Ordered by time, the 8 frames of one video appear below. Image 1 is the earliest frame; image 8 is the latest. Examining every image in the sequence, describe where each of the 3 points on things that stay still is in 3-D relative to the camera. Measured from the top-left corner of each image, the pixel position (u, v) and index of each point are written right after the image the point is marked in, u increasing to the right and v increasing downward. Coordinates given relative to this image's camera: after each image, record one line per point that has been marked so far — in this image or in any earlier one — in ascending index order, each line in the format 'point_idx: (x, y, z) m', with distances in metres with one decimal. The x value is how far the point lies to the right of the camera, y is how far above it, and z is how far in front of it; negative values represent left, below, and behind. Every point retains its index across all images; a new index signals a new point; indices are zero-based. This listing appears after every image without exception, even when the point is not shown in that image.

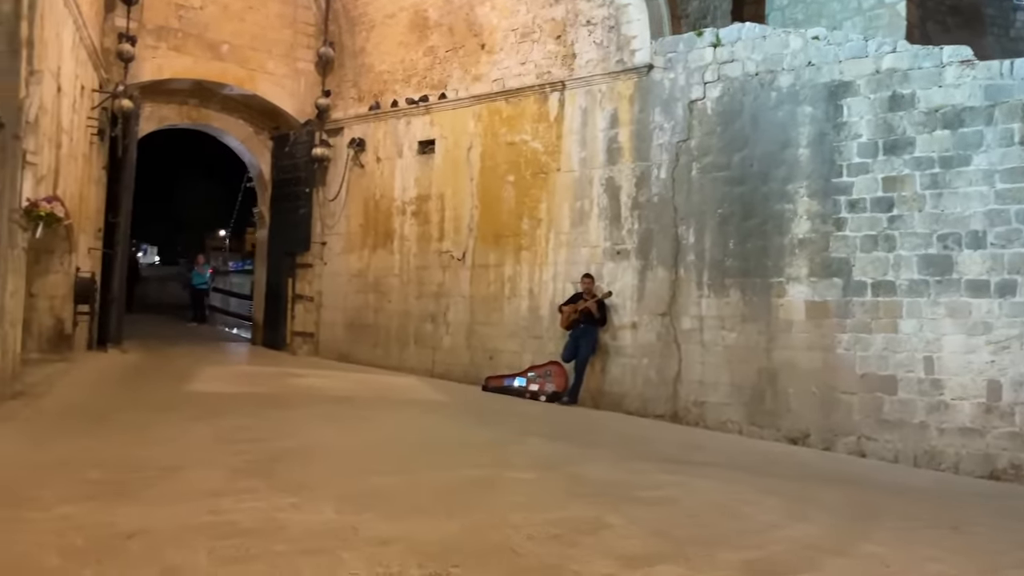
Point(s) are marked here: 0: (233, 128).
0: (-3.9, +2.3, +11.4) m
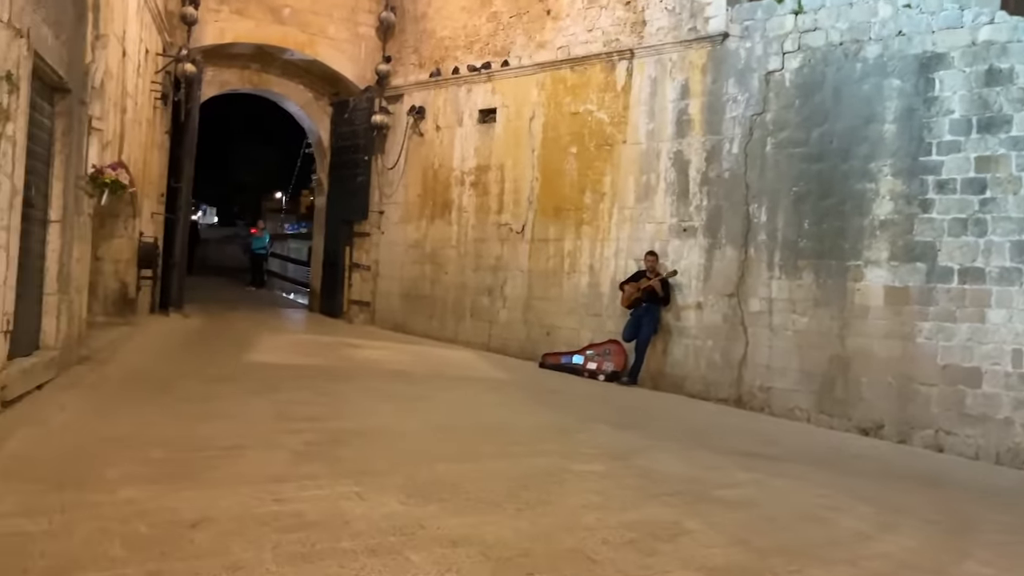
0: (-3.1, +2.7, +11.4) m
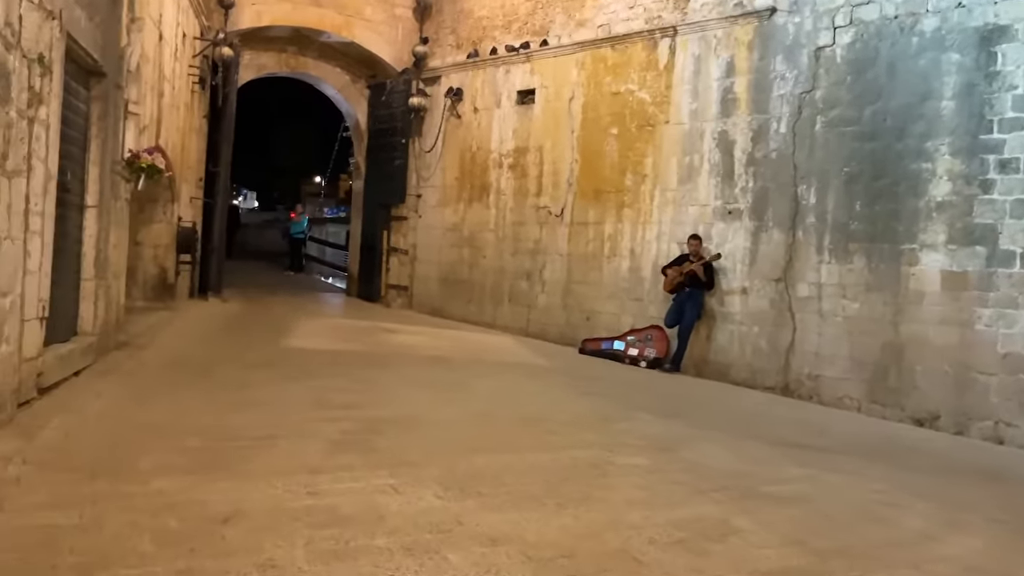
0: (-2.5, +2.9, +11.3) m
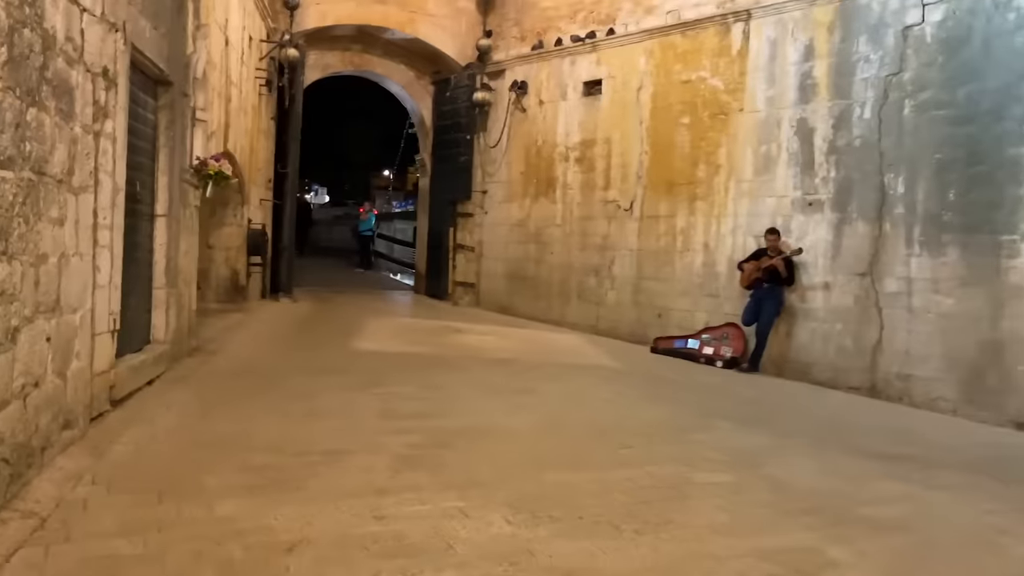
0: (-1.6, +3.0, +11.3) m
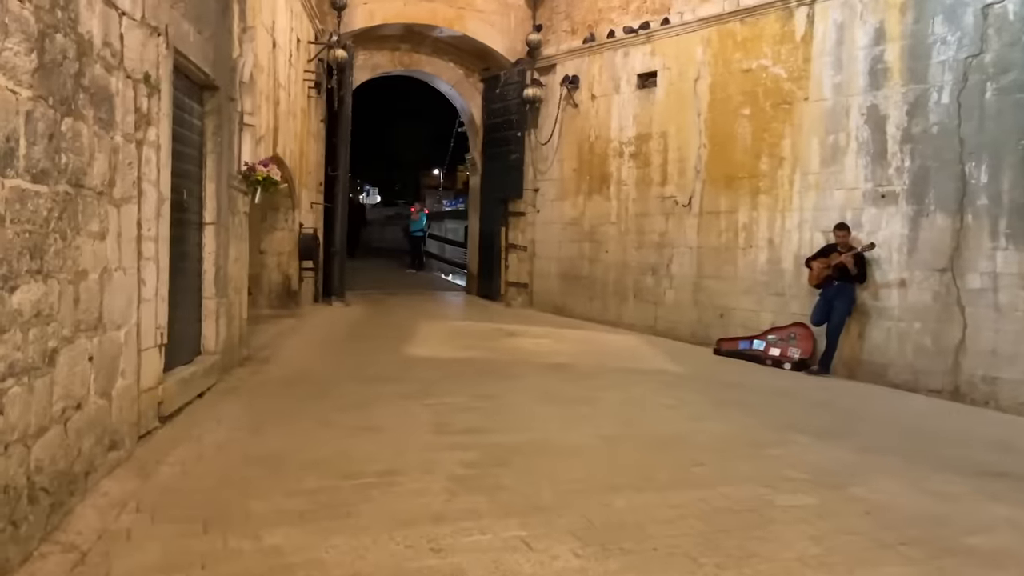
0: (-0.9, +3.0, +11.1) m
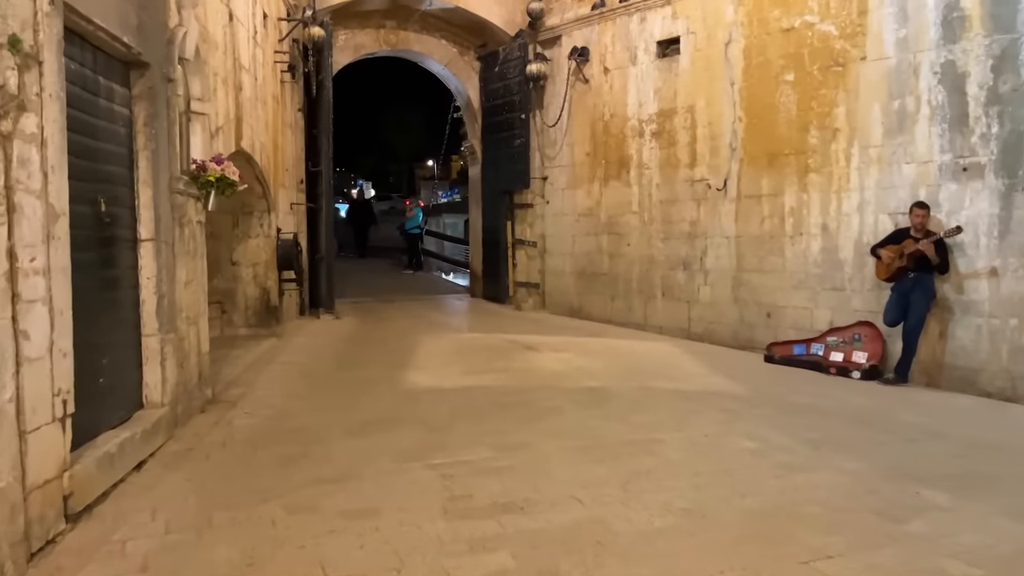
0: (-0.9, +2.9, +10.0) m
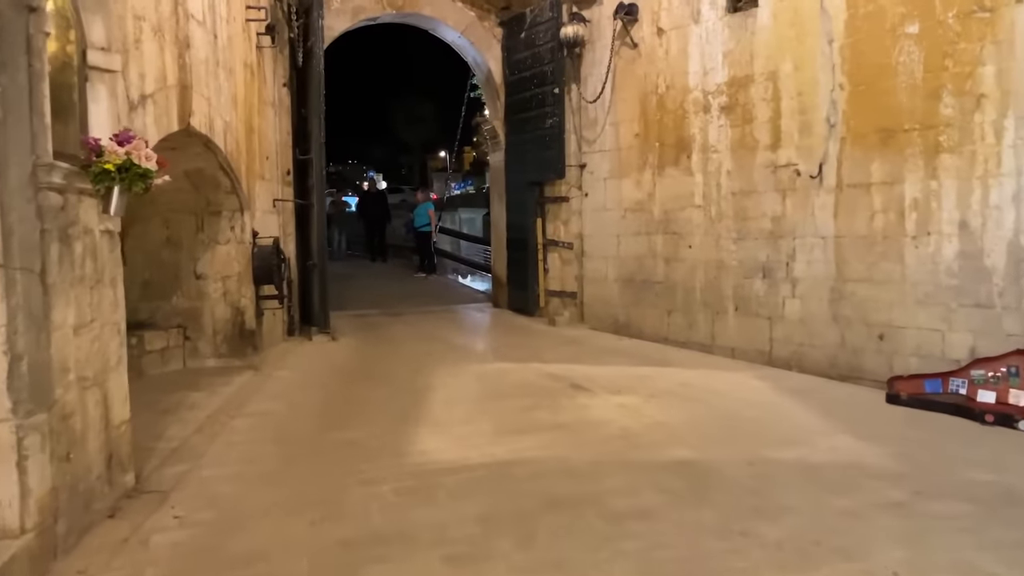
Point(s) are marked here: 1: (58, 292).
0: (-0.7, +2.8, +8.5) m
1: (-1.5, 0.0, +2.6) m
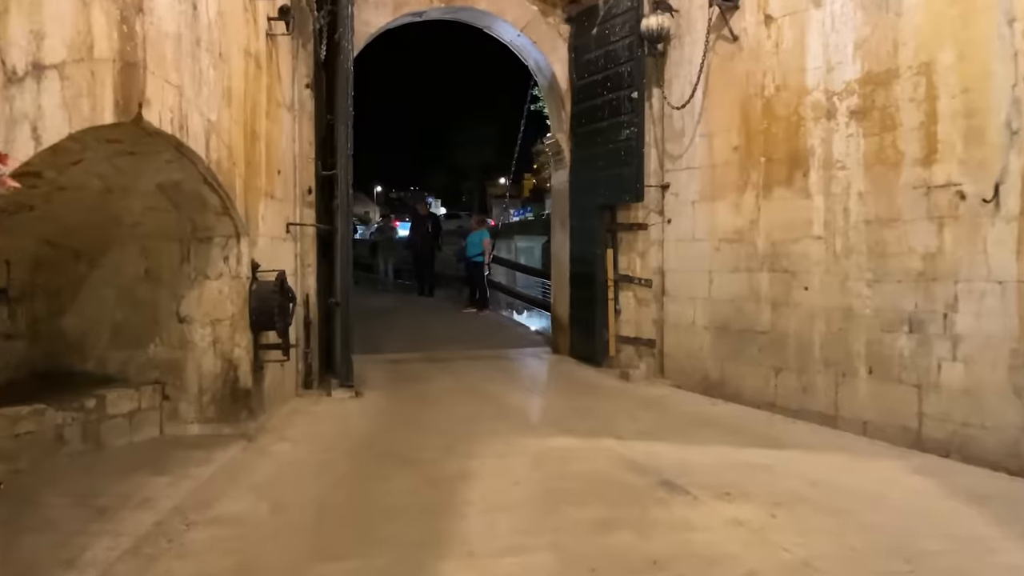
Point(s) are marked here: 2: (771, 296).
0: (0.0, +2.5, +7.3) m
1: (-1.3, -0.2, +1.5) m
2: (+1.7, -0.1, +5.4) m
